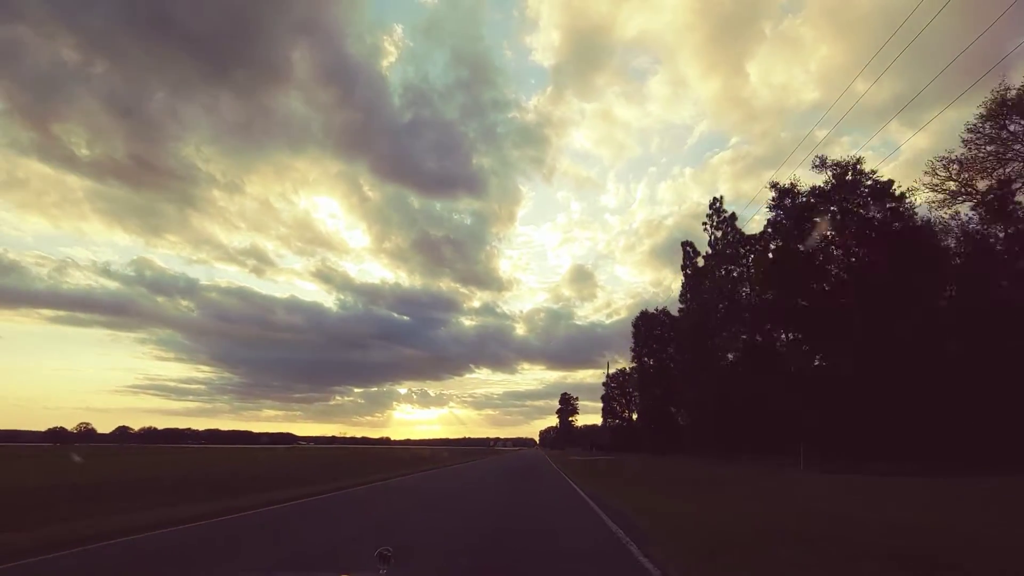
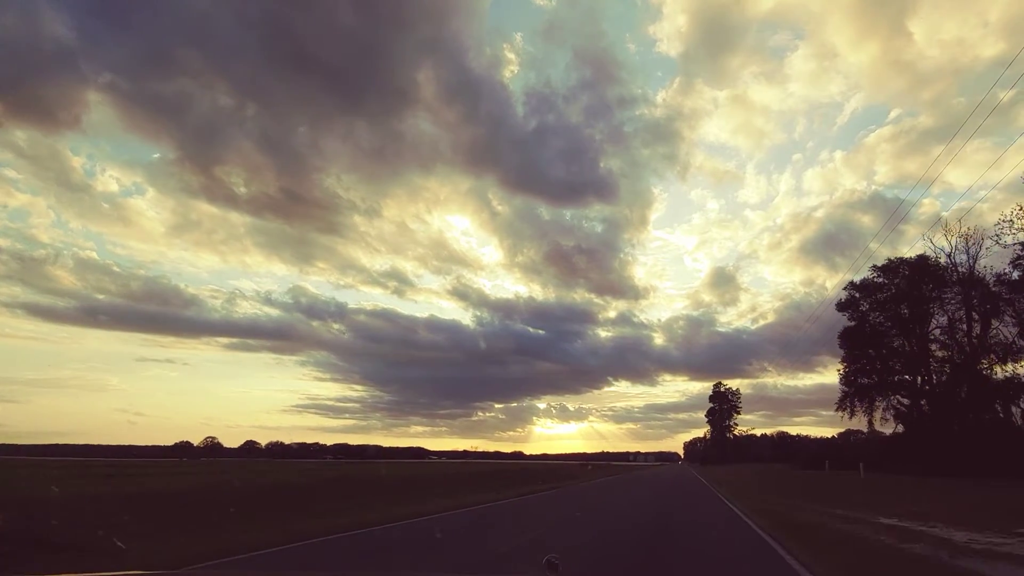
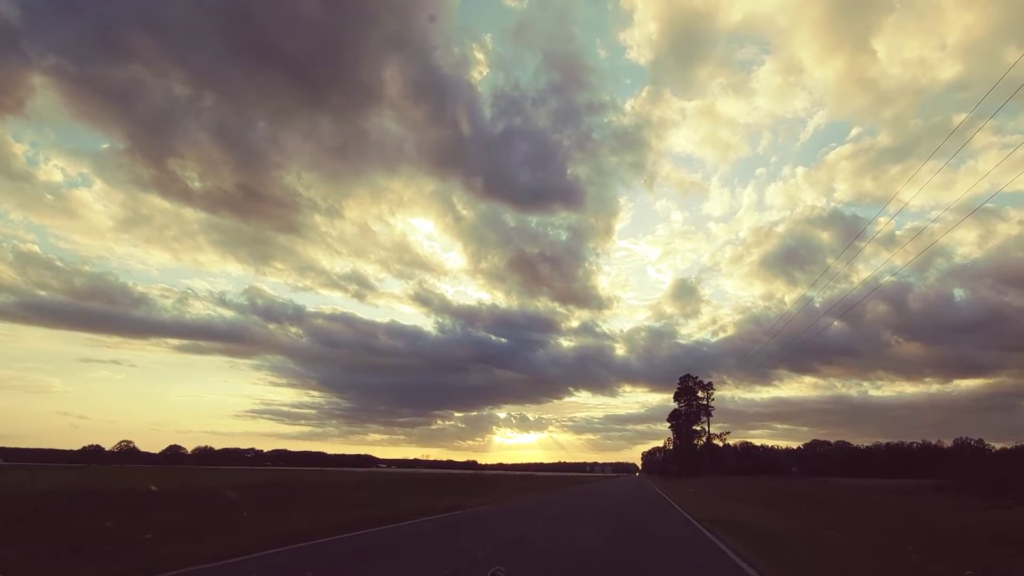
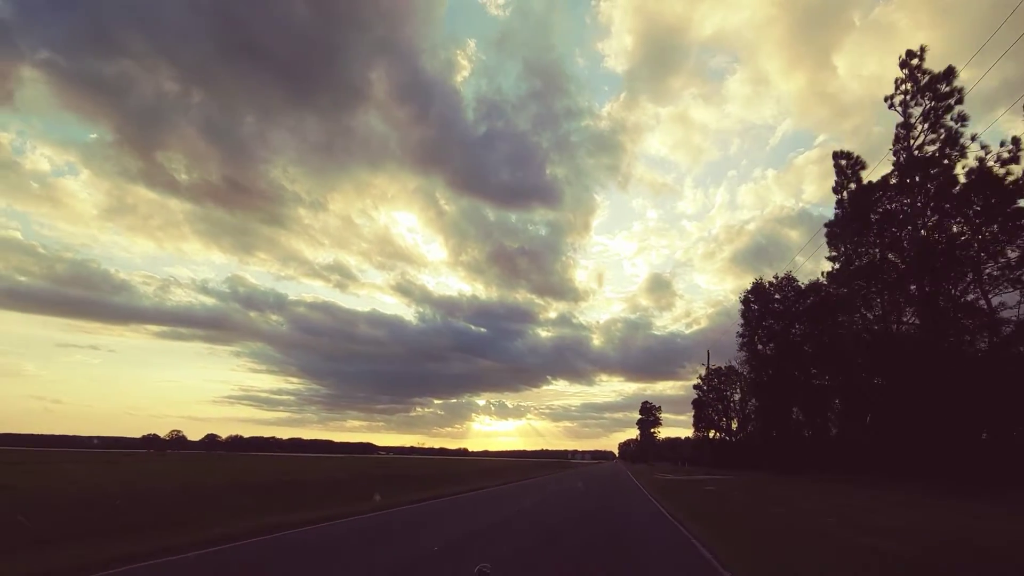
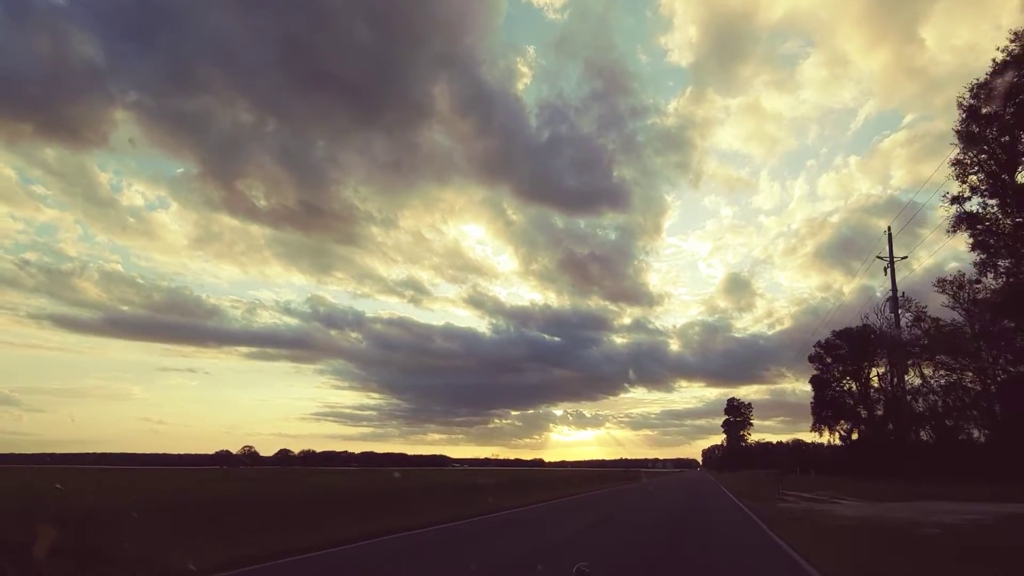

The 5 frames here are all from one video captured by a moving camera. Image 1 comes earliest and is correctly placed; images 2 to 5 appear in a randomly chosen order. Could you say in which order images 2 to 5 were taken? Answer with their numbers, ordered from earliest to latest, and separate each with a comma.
4, 5, 2, 3
